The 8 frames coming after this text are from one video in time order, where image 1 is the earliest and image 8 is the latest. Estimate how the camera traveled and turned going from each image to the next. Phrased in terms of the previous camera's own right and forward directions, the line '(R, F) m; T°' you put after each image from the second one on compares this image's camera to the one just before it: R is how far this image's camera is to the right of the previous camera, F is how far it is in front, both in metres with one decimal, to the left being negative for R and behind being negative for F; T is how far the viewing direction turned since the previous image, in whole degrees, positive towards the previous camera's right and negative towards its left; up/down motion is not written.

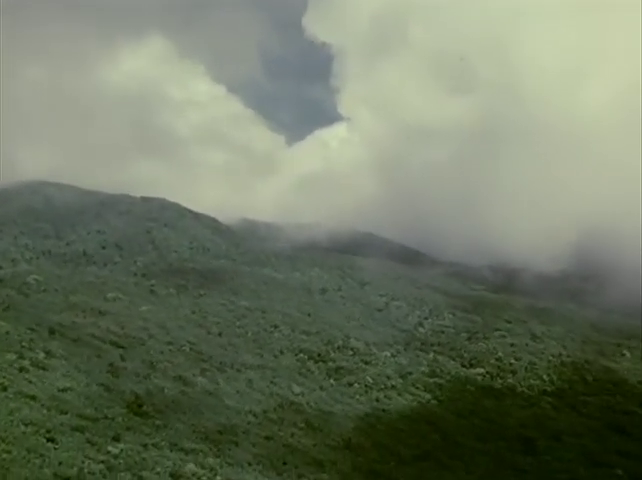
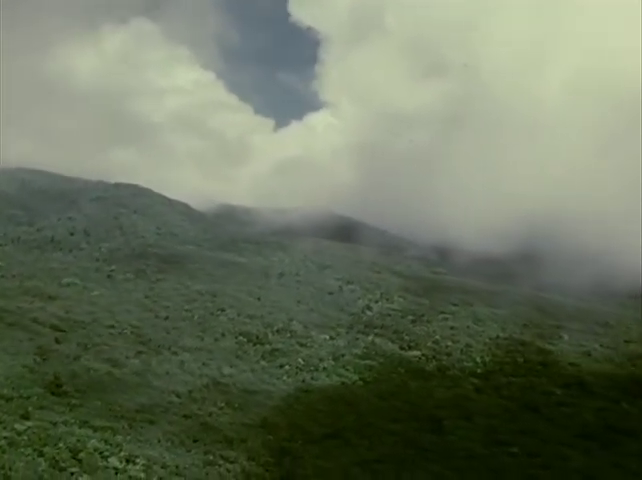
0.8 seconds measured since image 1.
(+5.4, -1.8) m; -1°
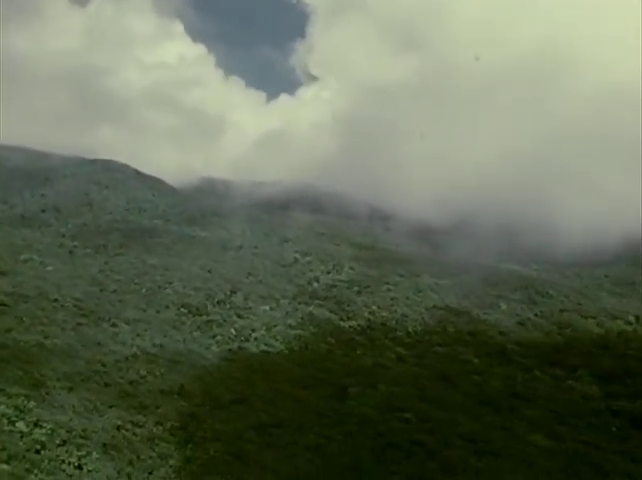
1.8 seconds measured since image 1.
(+6.5, -1.9) m; -2°
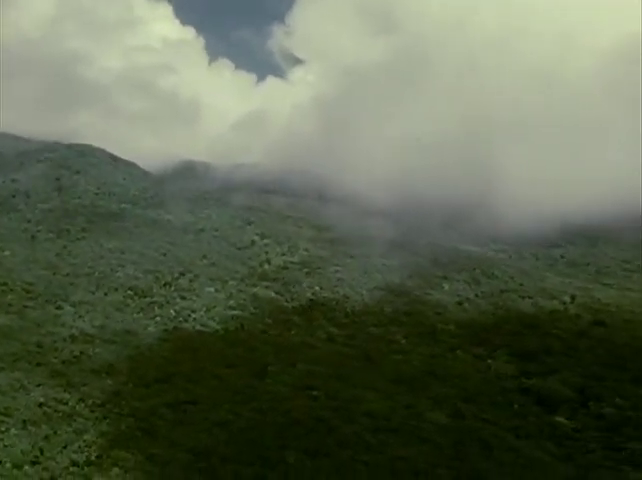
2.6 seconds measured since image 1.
(+5.8, -1.6) m; -2°
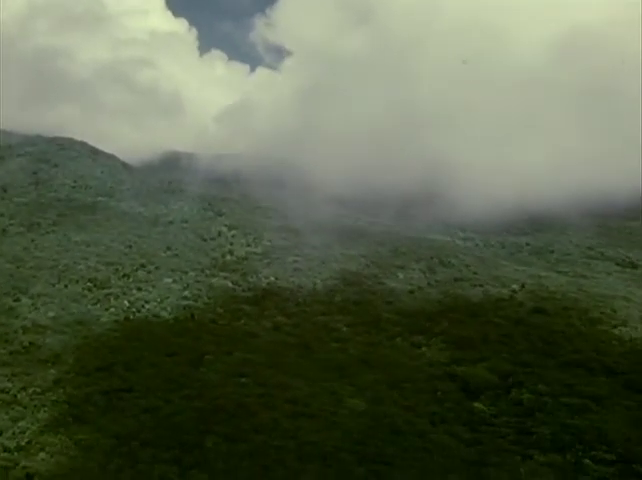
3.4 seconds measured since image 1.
(+5.1, -1.3) m; -2°
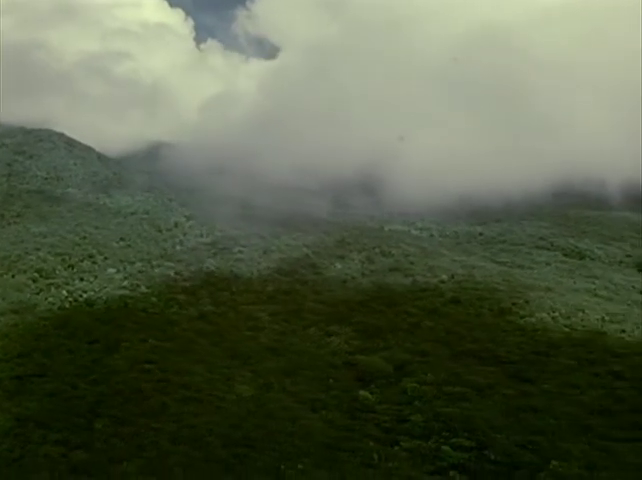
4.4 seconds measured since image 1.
(+8.0, -1.7) m; -3°
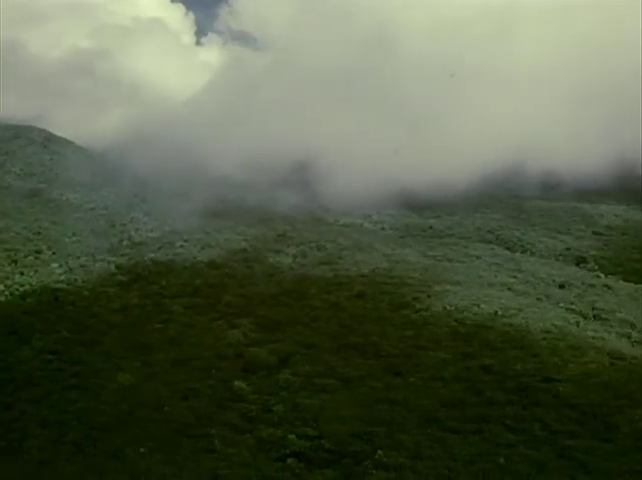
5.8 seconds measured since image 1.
(+10.1, -1.6) m; -4°
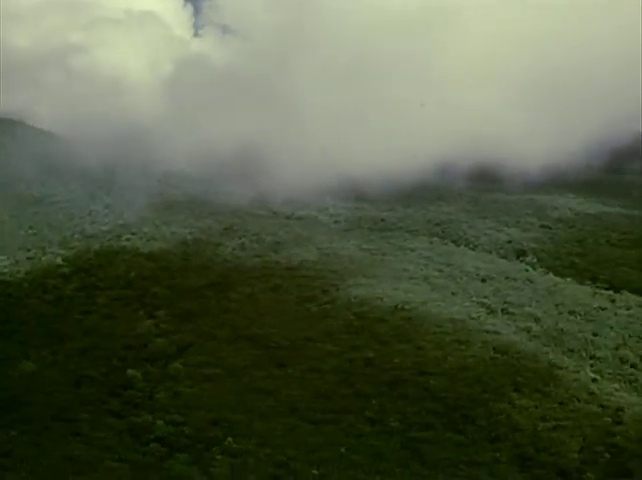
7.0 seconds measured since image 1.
(+9.3, -1.2) m; -3°
